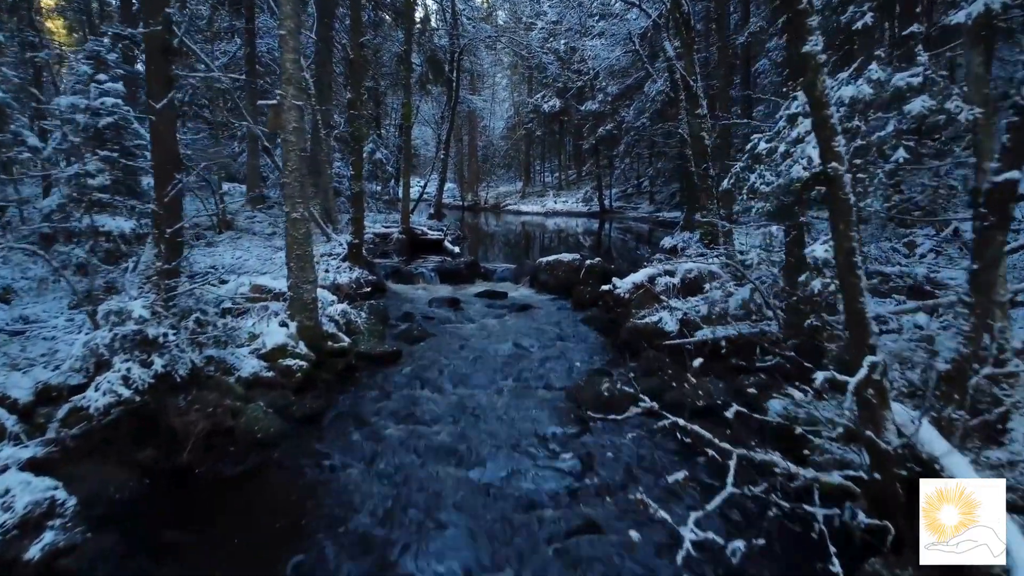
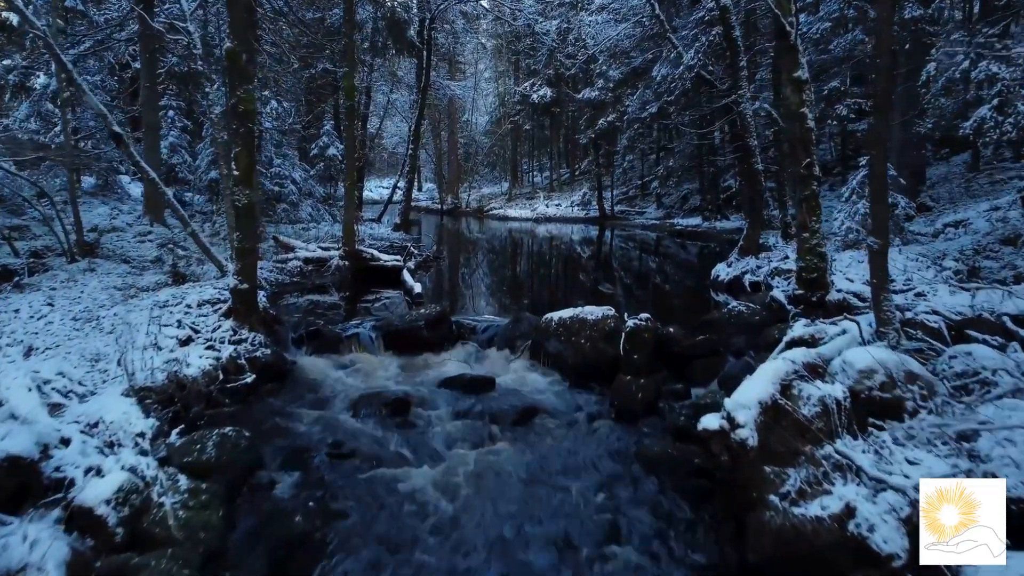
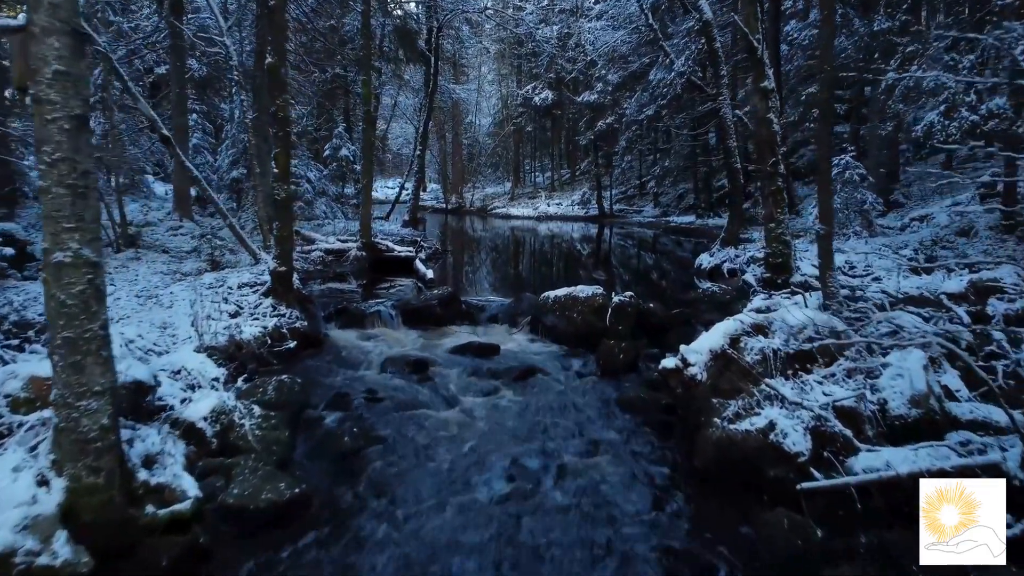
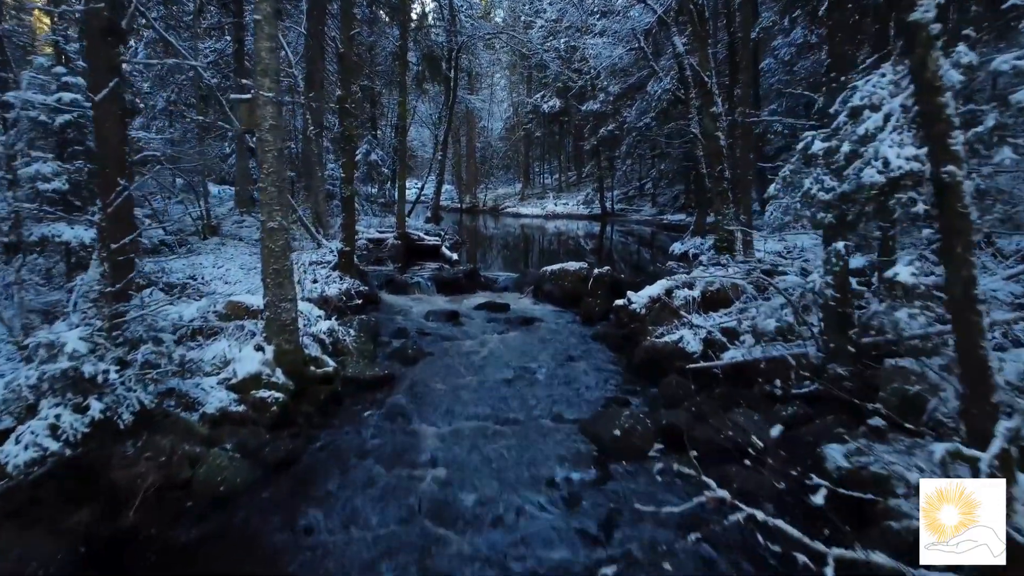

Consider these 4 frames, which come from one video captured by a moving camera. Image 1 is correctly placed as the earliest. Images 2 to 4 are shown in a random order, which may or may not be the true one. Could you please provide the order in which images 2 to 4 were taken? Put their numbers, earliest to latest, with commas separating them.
4, 3, 2
